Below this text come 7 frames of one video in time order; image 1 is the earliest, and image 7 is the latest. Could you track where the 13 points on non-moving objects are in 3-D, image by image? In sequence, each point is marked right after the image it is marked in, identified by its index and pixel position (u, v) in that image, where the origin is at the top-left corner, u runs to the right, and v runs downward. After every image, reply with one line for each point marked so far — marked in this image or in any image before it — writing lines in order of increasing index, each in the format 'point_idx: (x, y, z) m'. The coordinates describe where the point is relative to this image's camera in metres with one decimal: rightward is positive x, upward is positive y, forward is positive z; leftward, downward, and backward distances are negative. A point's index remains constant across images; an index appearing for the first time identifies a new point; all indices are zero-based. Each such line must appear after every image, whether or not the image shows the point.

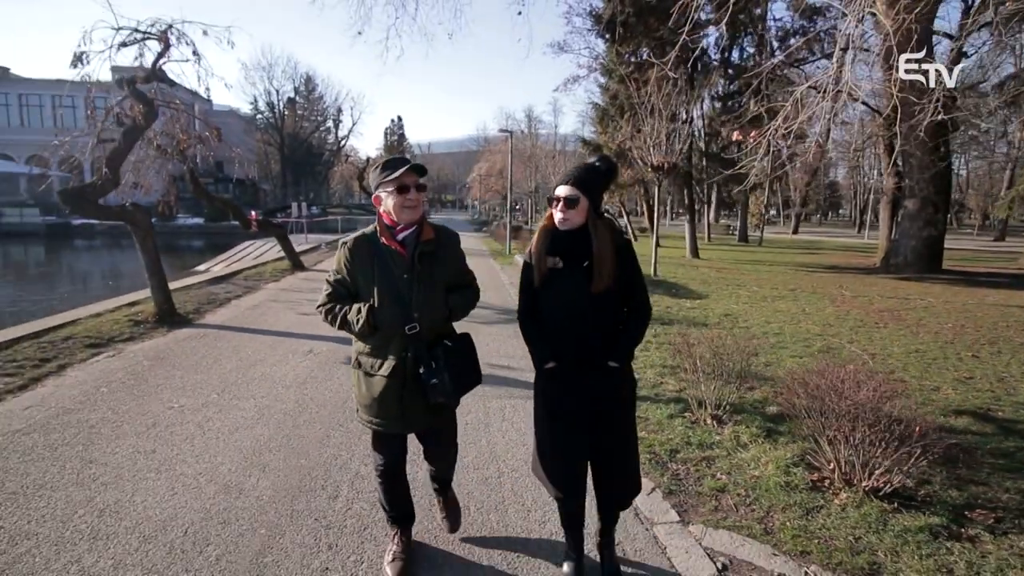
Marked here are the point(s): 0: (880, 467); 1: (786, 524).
0: (+2.0, -1.0, +3.2) m
1: (+1.4, -1.2, +3.0) m
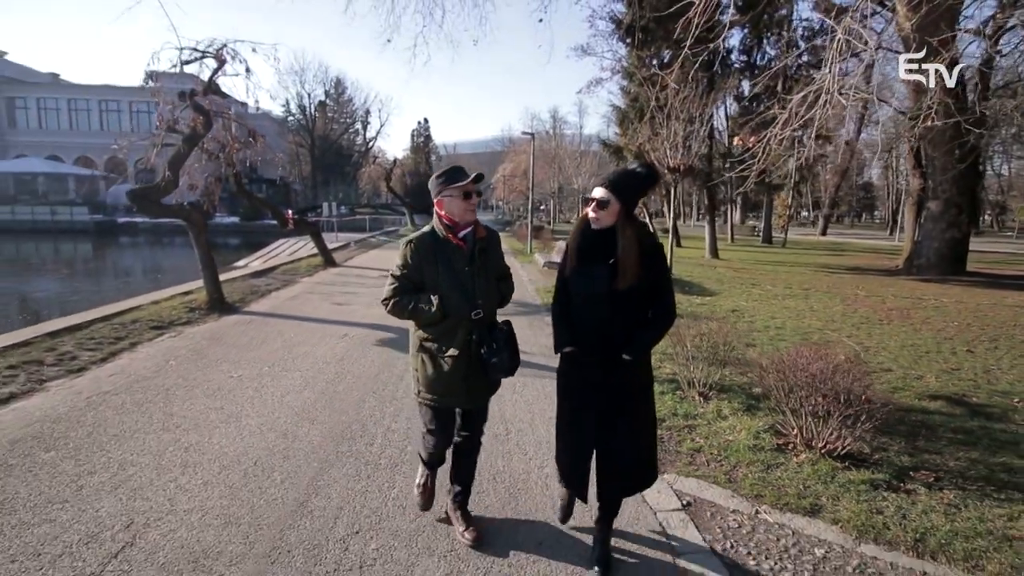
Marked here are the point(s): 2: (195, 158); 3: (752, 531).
0: (+2.1, -0.9, +3.8) m
1: (+1.4, -1.1, +3.5) m
2: (-5.3, +2.2, +9.7) m
3: (+1.2, -1.2, +3.0) m
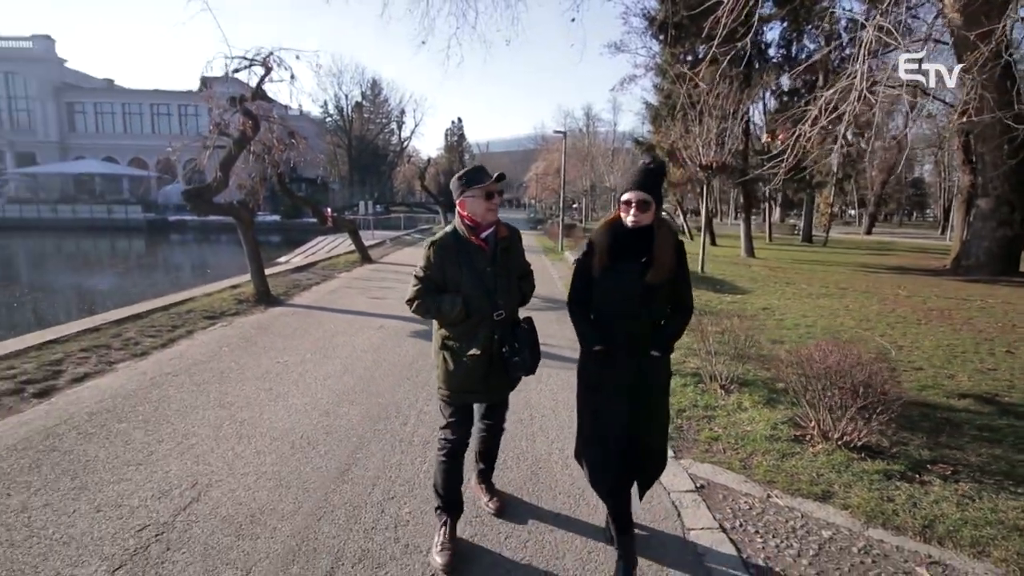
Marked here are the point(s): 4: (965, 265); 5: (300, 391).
0: (+2.2, -0.9, +3.8) m
1: (+1.6, -1.1, +3.6) m
2: (-4.8, +2.3, +10.2) m
3: (+1.4, -1.2, +3.1) m
4: (+13.1, +0.6, +16.4) m
5: (-1.6, -0.8, +4.5) m
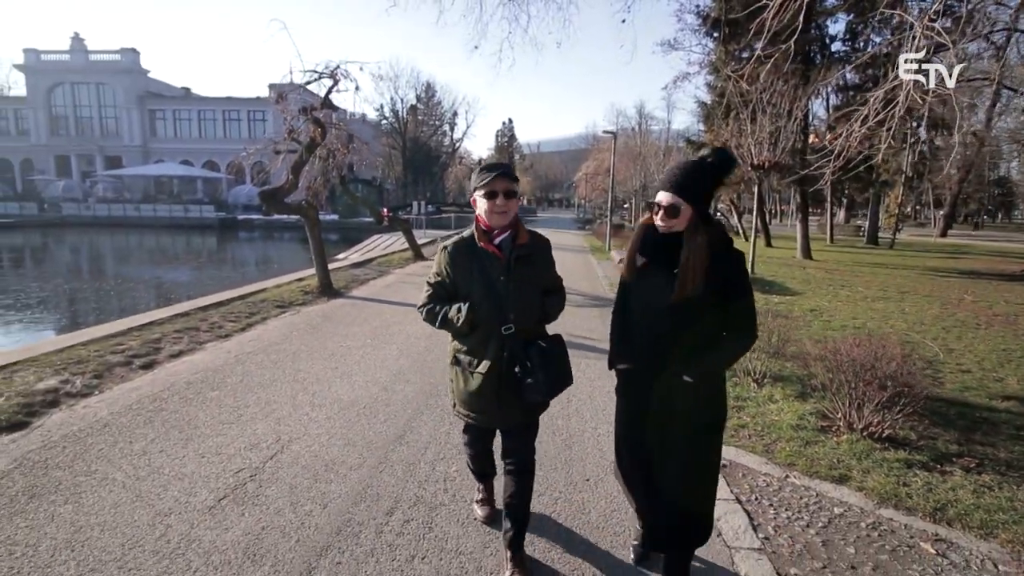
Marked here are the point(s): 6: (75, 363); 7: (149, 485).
0: (+2.5, -0.9, +4.0) m
1: (+1.8, -1.1, +3.9) m
2: (-3.9, +2.4, +11.0) m
3: (+1.6, -1.2, +3.4) m
4: (+14.5, +0.4, +15.5) m
5: (-1.3, -0.7, +5.0) m
6: (-4.1, -0.7, +5.4) m
7: (-2.1, -1.1, +3.3) m
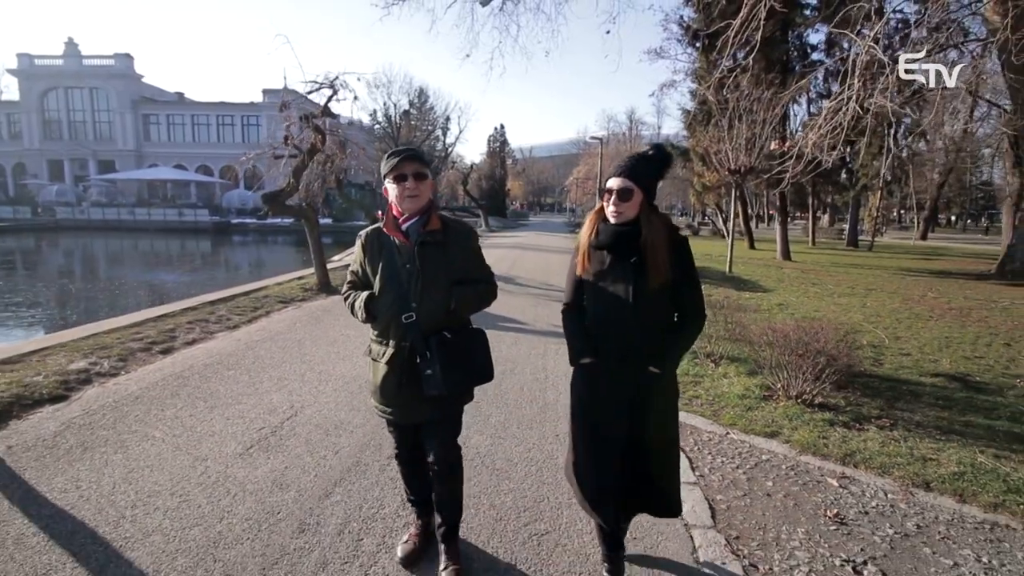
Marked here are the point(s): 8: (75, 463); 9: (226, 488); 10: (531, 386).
0: (+2.4, -0.8, +4.7) m
1: (+1.7, -1.0, +4.5) m
2: (-4.1, +2.4, +11.6) m
3: (+1.4, -1.1, +4.0) m
4: (+14.1, +0.5, +16.4) m
5: (-1.4, -0.6, +5.6) m
6: (-4.3, -0.6, +6.0) m
7: (-2.2, -1.0, +3.8) m
8: (-2.7, -1.1, +3.6) m
9: (-1.6, -1.1, +3.1) m
10: (+0.2, -0.8, +5.1) m
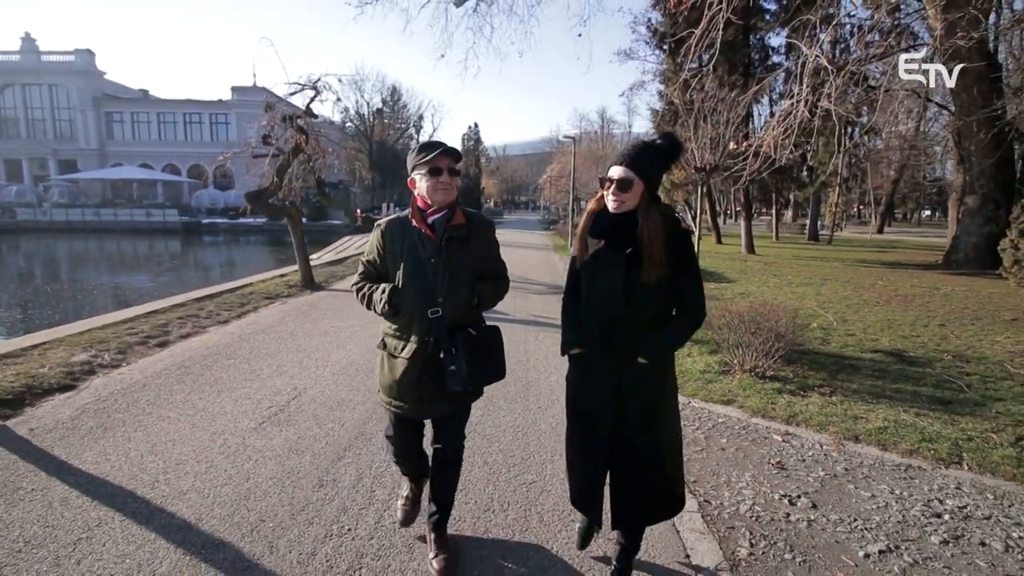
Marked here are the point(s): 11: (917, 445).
0: (+2.2, -0.6, +5.2) m
1: (+1.6, -0.9, +5.0) m
2: (-4.6, +2.5, +11.8) m
3: (+1.3, -1.0, +4.5) m
4: (+13.4, +0.8, +17.5) m
5: (-1.6, -0.6, +5.9) m
6: (-4.5, -0.6, +6.2) m
7: (-2.3, -0.9, +4.2) m
8: (-2.8, -1.0, +3.9) m
9: (-1.6, -1.0, +3.5) m
10: (0.0, -0.7, +5.6) m
11: (+2.7, -1.0, +3.9) m
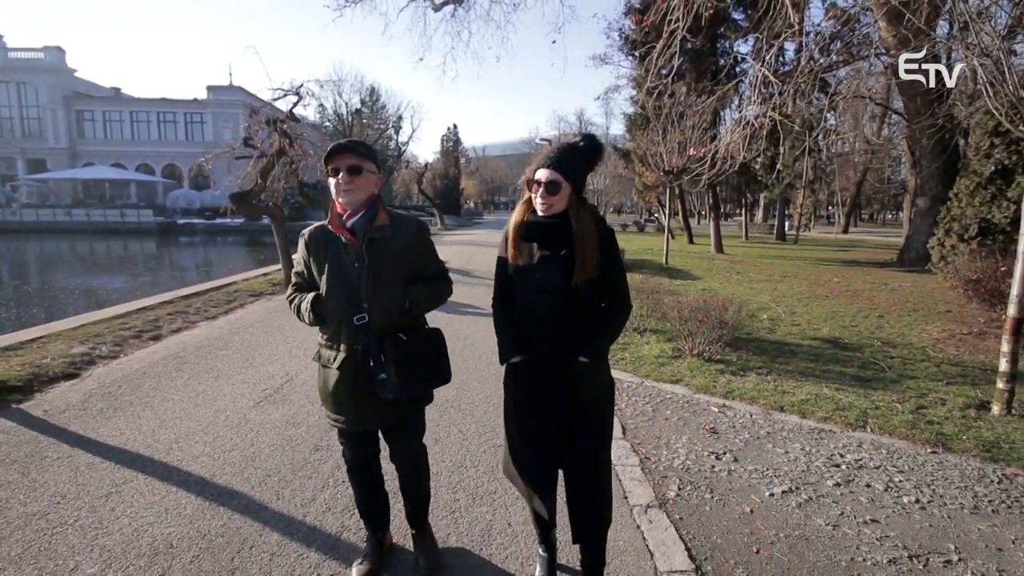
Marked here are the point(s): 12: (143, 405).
0: (+2.0, -0.6, +5.8) m
1: (+1.3, -0.8, +5.6) m
2: (-5.1, +2.5, +12.1) m
3: (+1.1, -0.9, +5.1) m
4: (+12.7, +0.9, +18.5) m
5: (-1.9, -0.5, +6.4) m
6: (-4.8, -0.5, +6.6) m
7: (-2.5, -0.9, +4.6) m
8: (-3.0, -1.0, +4.3) m
9: (-1.8, -1.0, +4.0) m
10: (-0.3, -0.7, +6.1) m
11: (+2.5, -1.0, +4.5) m
12: (-2.9, -0.9, +4.6) m
